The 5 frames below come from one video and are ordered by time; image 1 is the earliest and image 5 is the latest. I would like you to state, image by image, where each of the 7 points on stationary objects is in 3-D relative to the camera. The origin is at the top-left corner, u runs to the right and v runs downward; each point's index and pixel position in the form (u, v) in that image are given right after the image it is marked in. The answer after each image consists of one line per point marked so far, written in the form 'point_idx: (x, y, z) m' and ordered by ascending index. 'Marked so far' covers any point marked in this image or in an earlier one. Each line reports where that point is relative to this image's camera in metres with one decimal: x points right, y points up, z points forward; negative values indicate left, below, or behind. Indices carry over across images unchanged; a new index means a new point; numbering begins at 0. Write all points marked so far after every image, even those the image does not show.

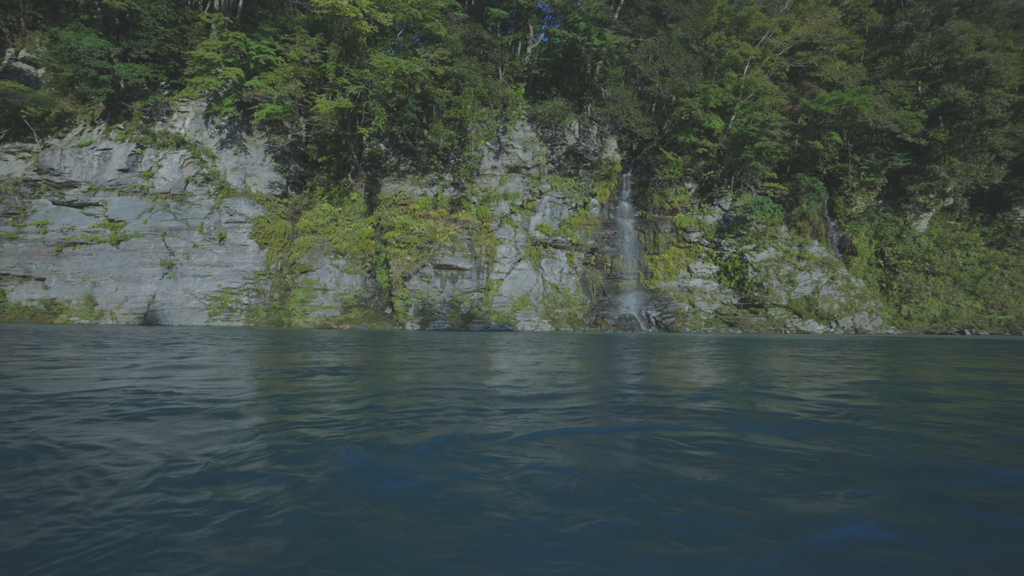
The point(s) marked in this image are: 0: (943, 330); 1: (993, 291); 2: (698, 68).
0: (+16.6, -1.6, +19.1) m
1: (+19.1, -0.1, +19.7) m
2: (+7.3, +8.5, +18.9) m
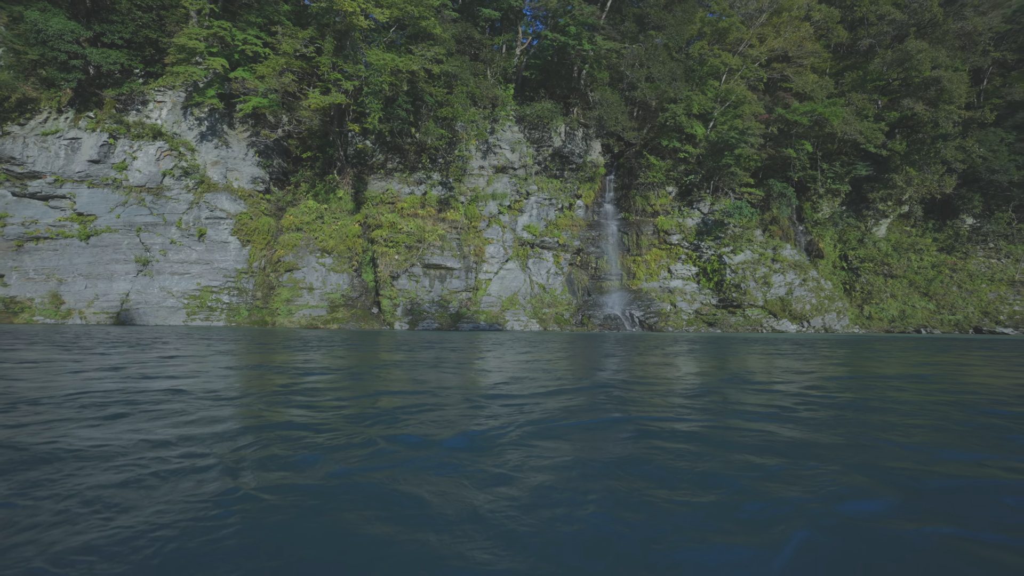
0: (+16.1, -1.7, +20.4) m
1: (+18.6, -0.2, +21.2) m
2: (+6.8, +8.5, +19.5) m
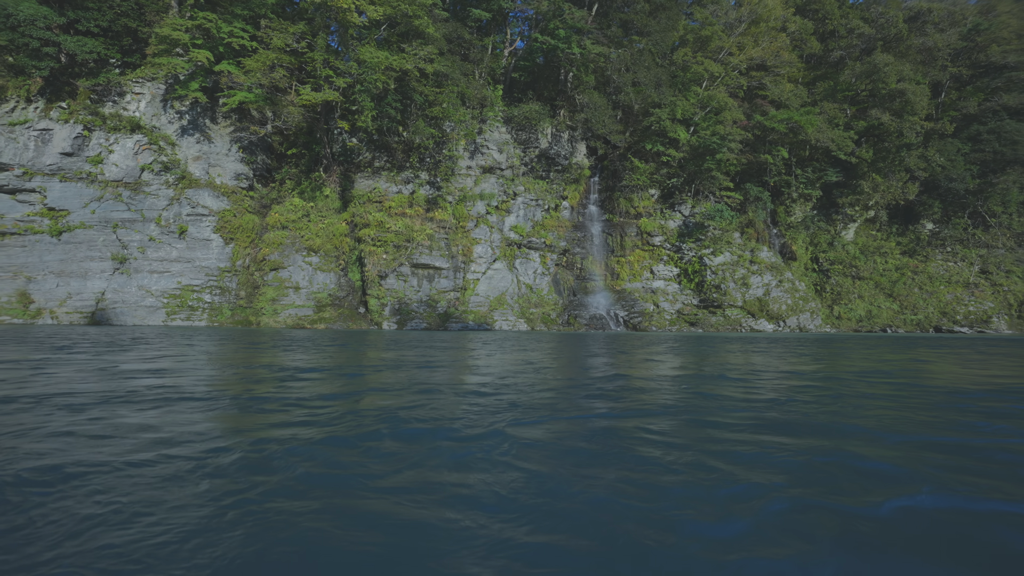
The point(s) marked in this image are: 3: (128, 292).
0: (+15.5, -1.8, +21.4) m
1: (+17.9, -0.3, +22.4) m
2: (+6.3, +8.4, +20.0) m
3: (-11.8, -0.1, +15.0) m
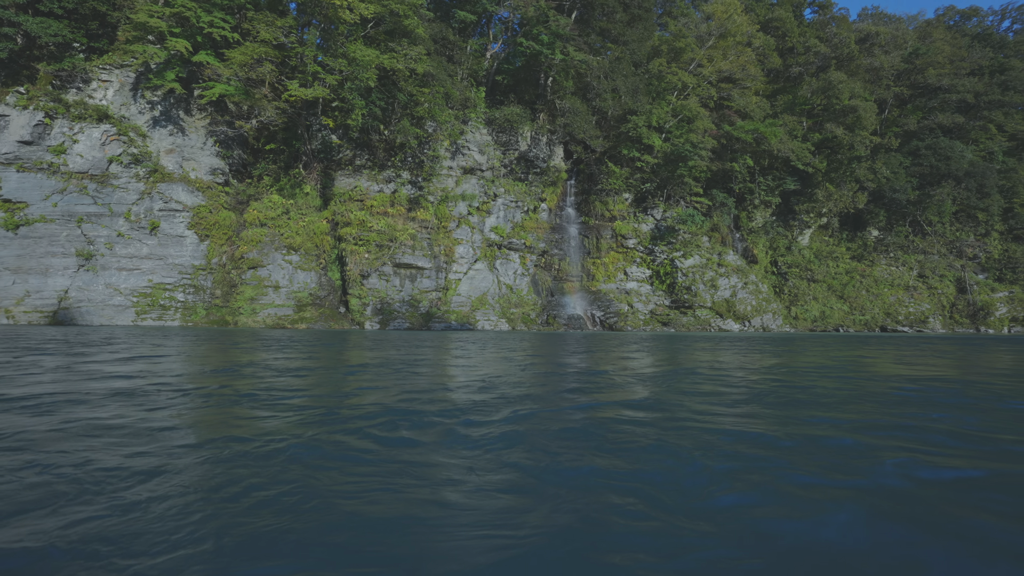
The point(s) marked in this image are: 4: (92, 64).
0: (+14.4, -1.9, +22.9) m
1: (+16.8, -0.4, +24.1) m
2: (+5.6, +8.4, +20.7) m
3: (-12.1, 0.0, +14.3) m
4: (-12.8, +6.8, +15.0) m
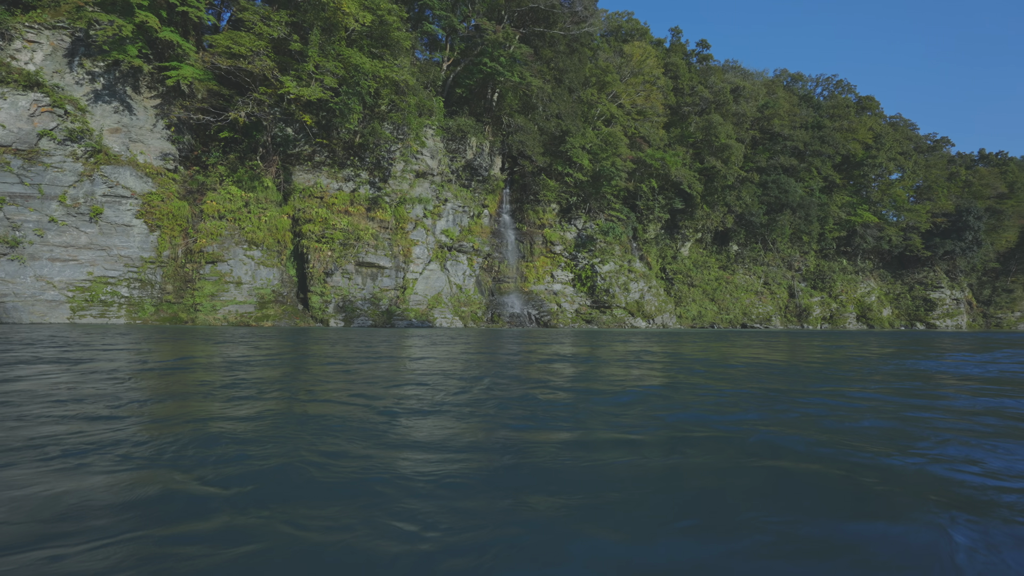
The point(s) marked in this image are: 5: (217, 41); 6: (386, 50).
0: (+10.8, -2.1, +28.0) m
1: (+12.8, -0.7, +29.7) m
2: (+3.1, +8.3, +23.4) m
3: (-12.4, +0.1, +12.4) m
4: (-13.1, +7.1, +12.9) m
5: (-8.2, +6.9, +13.6) m
6: (-4.2, +7.8, +15.8) m
